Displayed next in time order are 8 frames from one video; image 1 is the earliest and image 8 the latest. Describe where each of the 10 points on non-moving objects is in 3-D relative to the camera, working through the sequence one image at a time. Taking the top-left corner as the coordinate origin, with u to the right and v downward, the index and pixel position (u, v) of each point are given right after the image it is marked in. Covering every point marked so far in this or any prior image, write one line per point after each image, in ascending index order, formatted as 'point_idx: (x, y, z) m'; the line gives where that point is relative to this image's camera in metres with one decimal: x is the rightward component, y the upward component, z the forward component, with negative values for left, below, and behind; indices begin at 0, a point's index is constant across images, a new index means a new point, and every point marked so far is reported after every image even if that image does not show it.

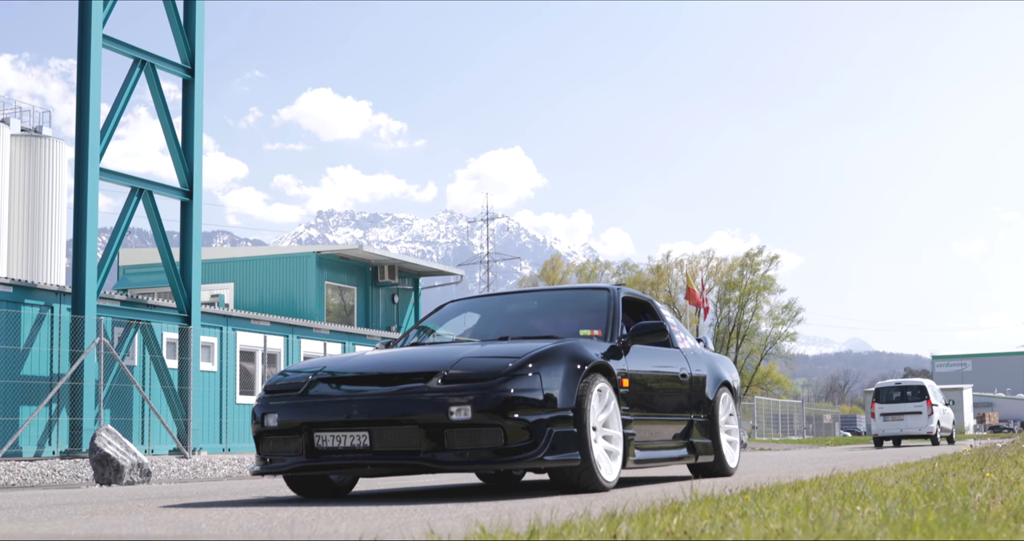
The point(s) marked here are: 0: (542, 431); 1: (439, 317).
0: (+0.1, -0.7, +6.8) m
1: (-0.4, -0.3, +9.0) m
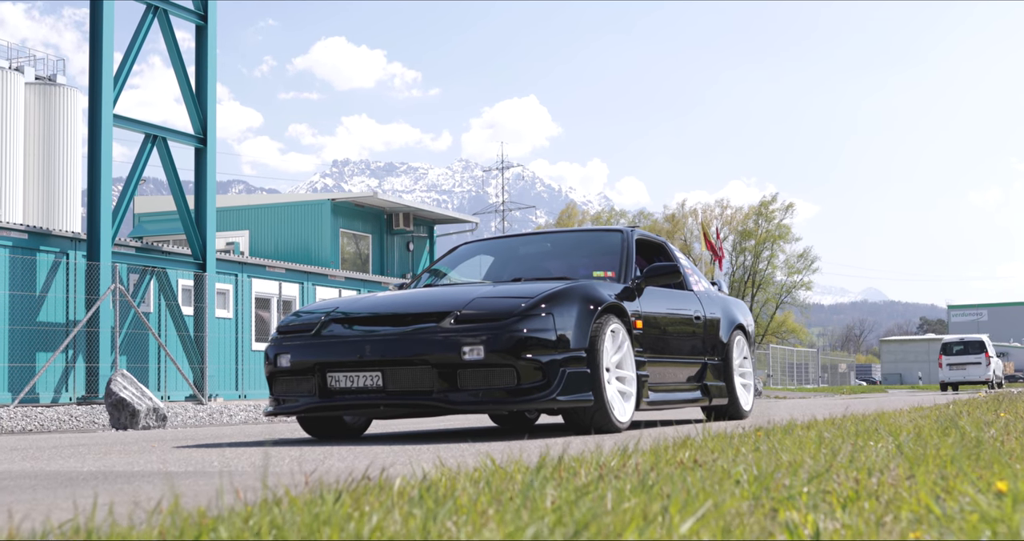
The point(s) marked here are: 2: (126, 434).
0: (+0.2, -0.4, +6.8) m
1: (-0.4, 0.0, +9.0) m
2: (-2.6, -1.1, +10.5) m
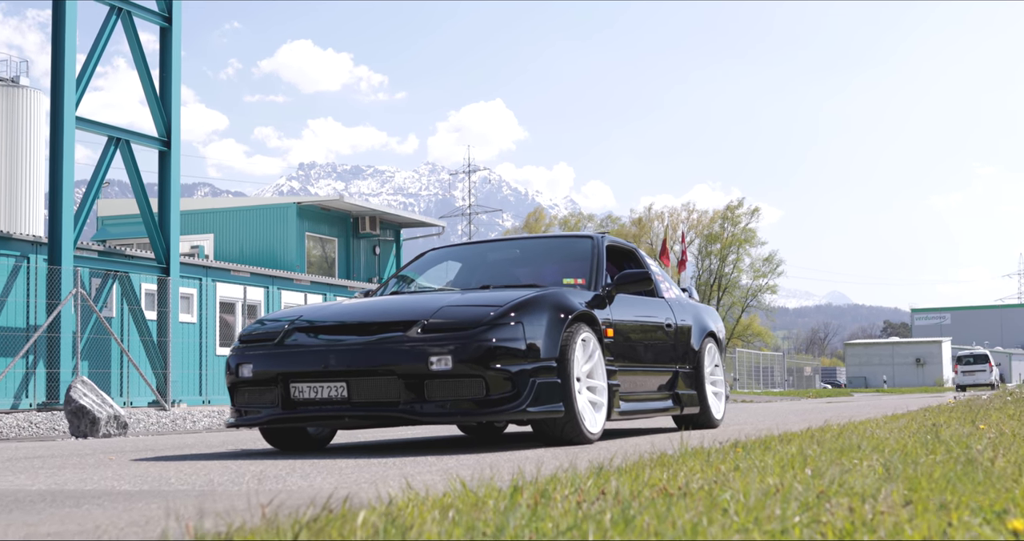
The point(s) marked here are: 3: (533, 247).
0: (+0.1, -0.5, +6.6) m
1: (-0.5, 0.0, +8.8) m
2: (-2.8, -1.1, +10.2) m
3: (+0.1, +0.1, +8.4) m
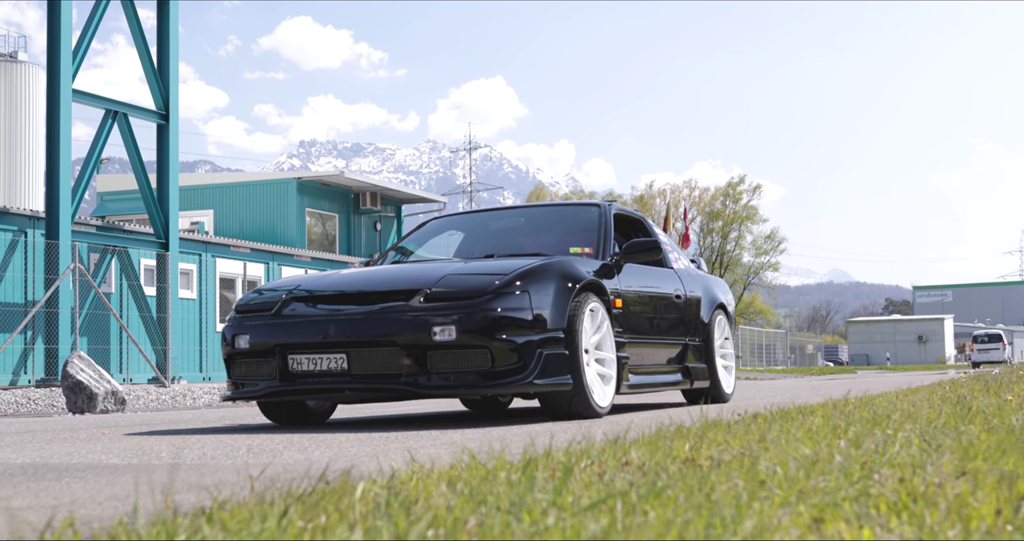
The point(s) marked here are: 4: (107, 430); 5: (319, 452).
0: (+0.1, -0.3, +6.4) m
1: (-0.5, +0.2, +8.6) m
2: (-2.8, -1.0, +10.0) m
3: (+0.1, +0.3, +8.2) m
4: (-1.9, -0.8, +7.5) m
5: (-0.5, -0.5, +4.3) m
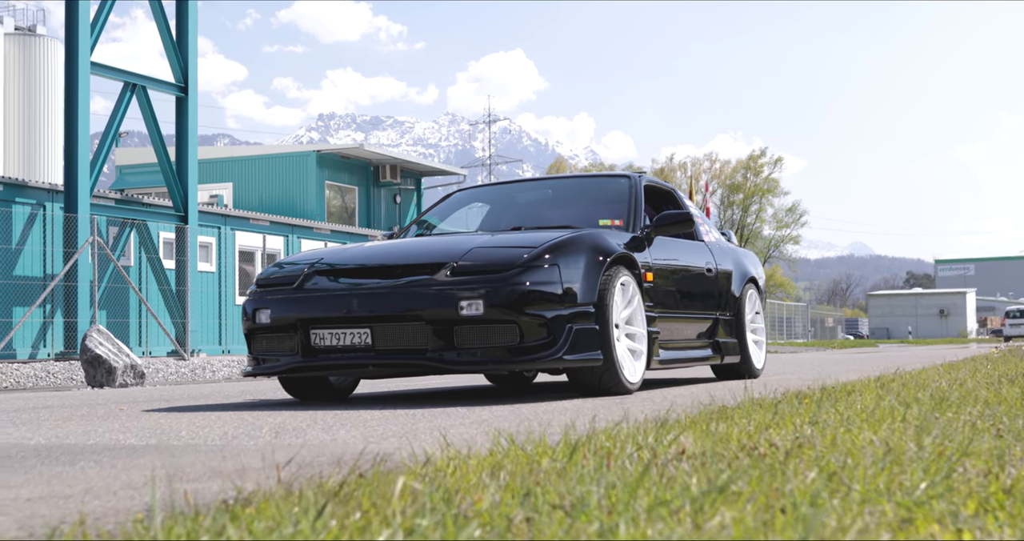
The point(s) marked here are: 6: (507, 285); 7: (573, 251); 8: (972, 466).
0: (+0.2, -0.2, +6.2) m
1: (-0.4, +0.3, +8.4) m
2: (-2.6, -0.8, +9.9) m
3: (+0.3, +0.4, +8.0) m
4: (-1.8, -0.6, +7.3) m
5: (-0.4, -0.4, +4.1) m
6: (0.0, -0.1, +6.1) m
7: (+0.3, +0.1, +6.4) m
8: (+0.7, -0.3, +2.2) m
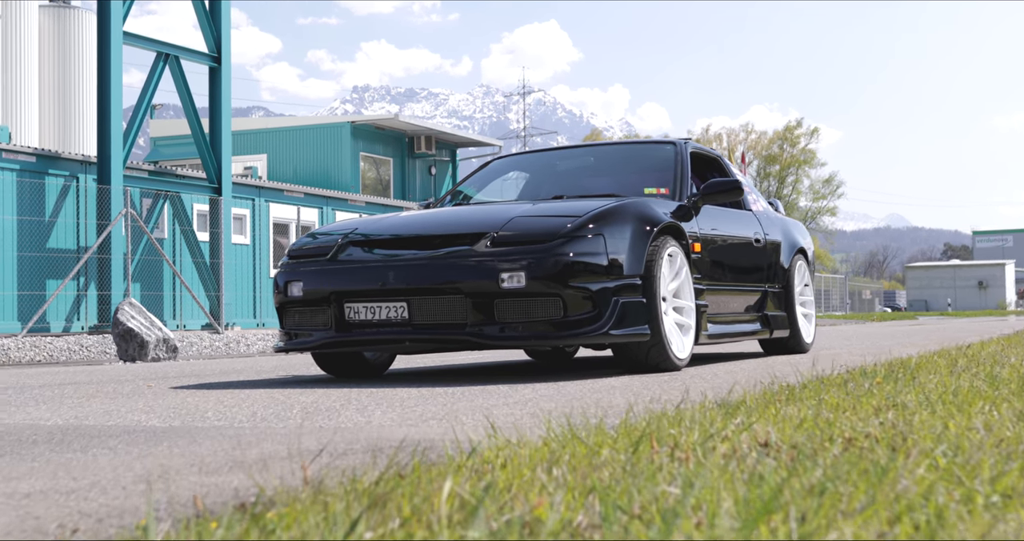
0: (+0.4, -0.1, +5.9) m
1: (-0.2, +0.5, +8.1) m
2: (-2.4, -0.6, +9.7) m
3: (+0.5, +0.6, +7.7) m
4: (-1.6, -0.5, +7.1) m
5: (-0.3, -0.4, +3.9) m
6: (+0.1, +0.1, +5.8) m
7: (+0.4, +0.2, +6.1) m
8: (+0.7, -0.2, +1.9) m
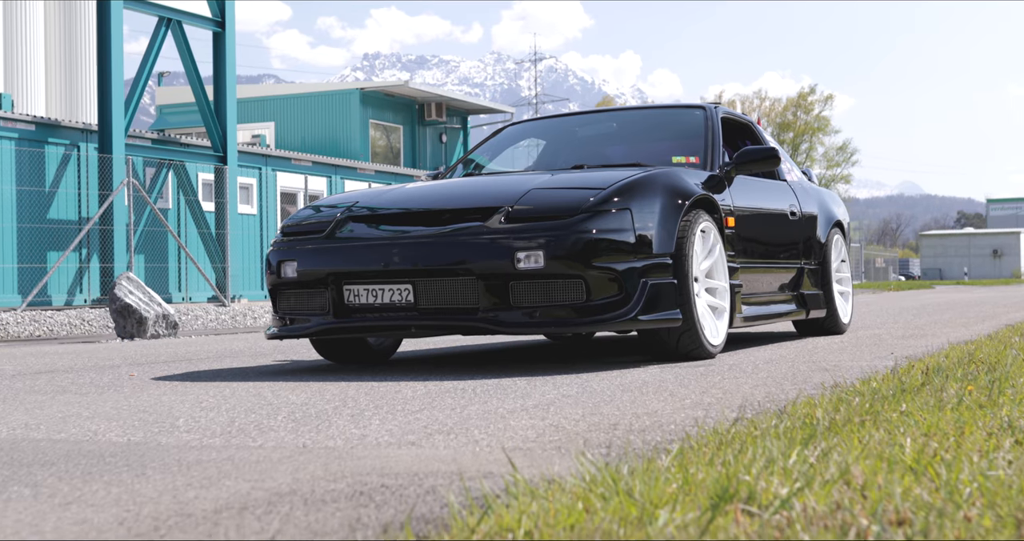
0: (+0.4, 0.0, +5.3) m
1: (-0.1, +0.6, +7.5) m
2: (-2.3, -0.5, +9.1) m
3: (+0.5, +0.7, +7.1) m
4: (-1.6, -0.4, +6.5) m
5: (-0.3, -0.3, +3.3) m
6: (+0.2, +0.1, +5.2) m
7: (+0.5, +0.3, +5.5) m
8: (+0.8, -0.2, +1.3) m
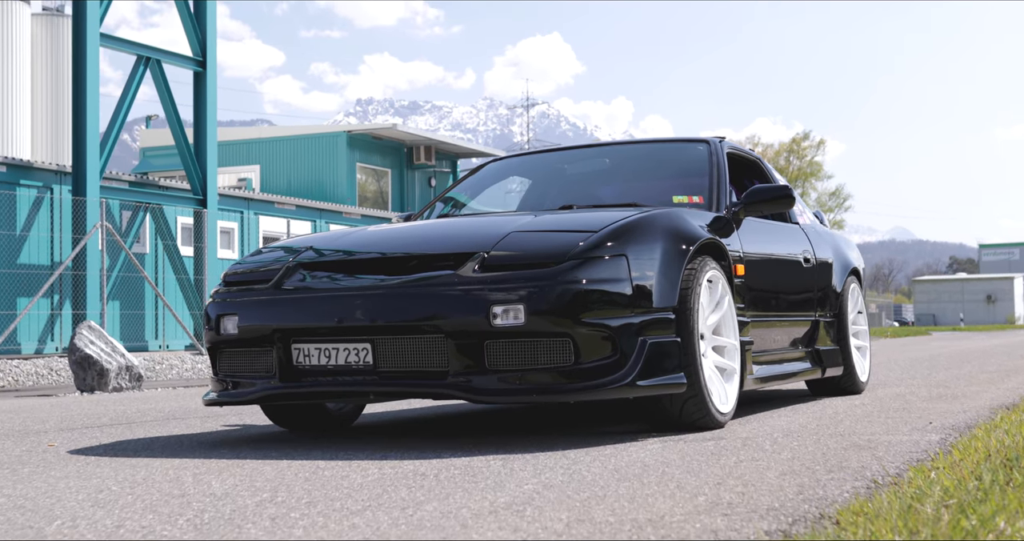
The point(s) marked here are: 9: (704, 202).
0: (+0.3, -0.2, +4.6) m
1: (-0.2, +0.4, +6.7) m
2: (-2.4, -0.7, +8.3) m
3: (+0.5, +0.5, +6.3) m
4: (-1.6, -0.6, +5.7) m
5: (-0.3, -0.4, +2.5) m
6: (+0.1, 0.0, +4.4) m
7: (+0.4, +0.1, +4.8) m
8: (+0.7, -0.3, +0.6) m
9: (+0.7, +0.3, +5.8) m
